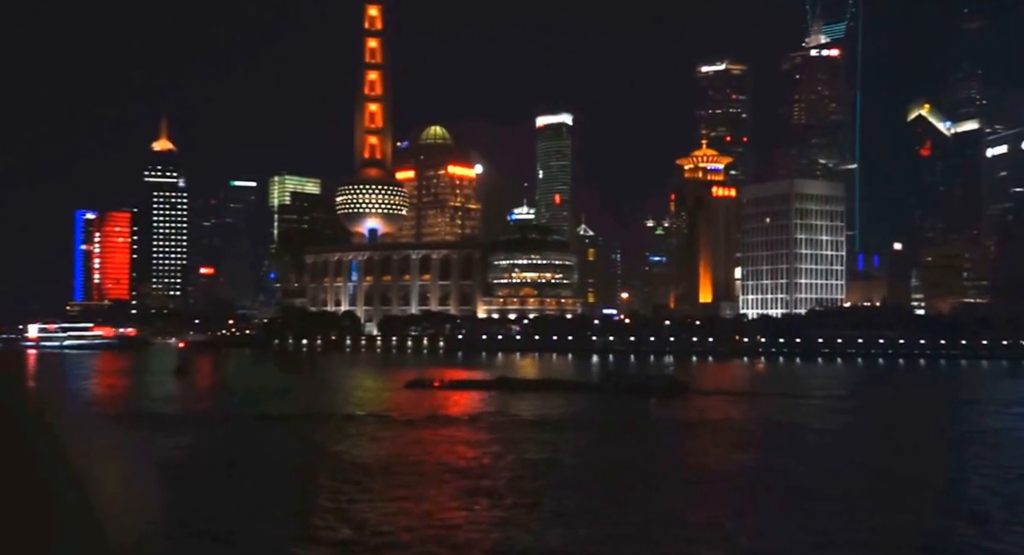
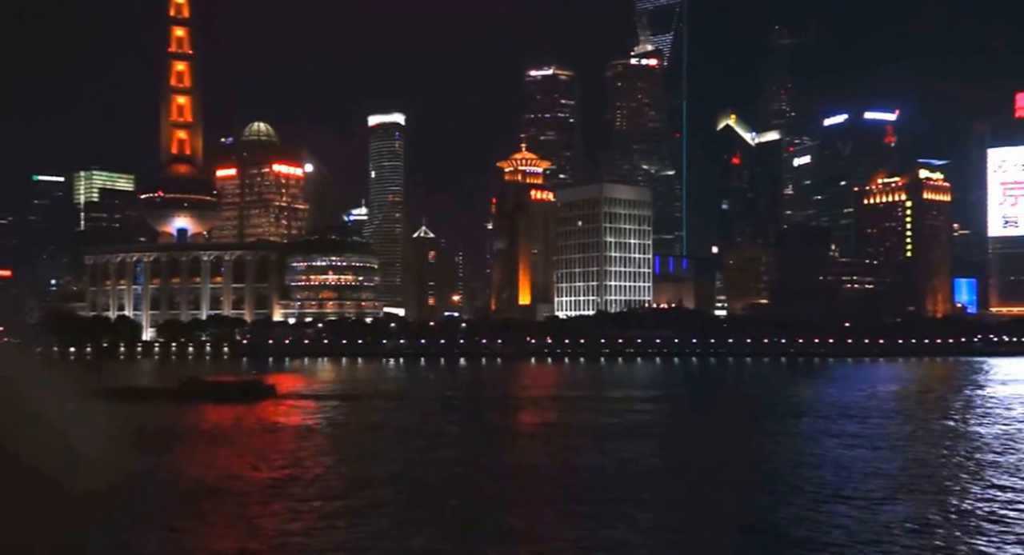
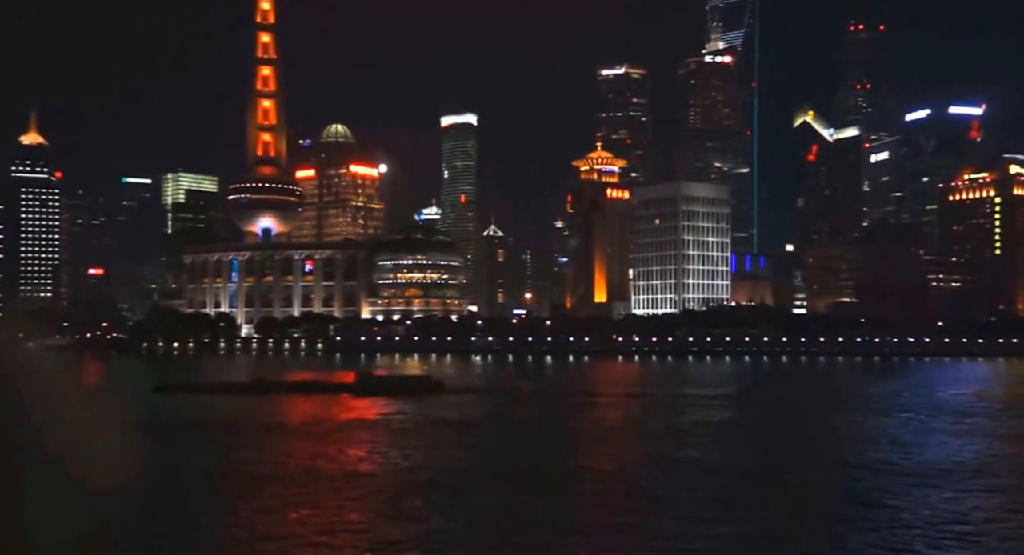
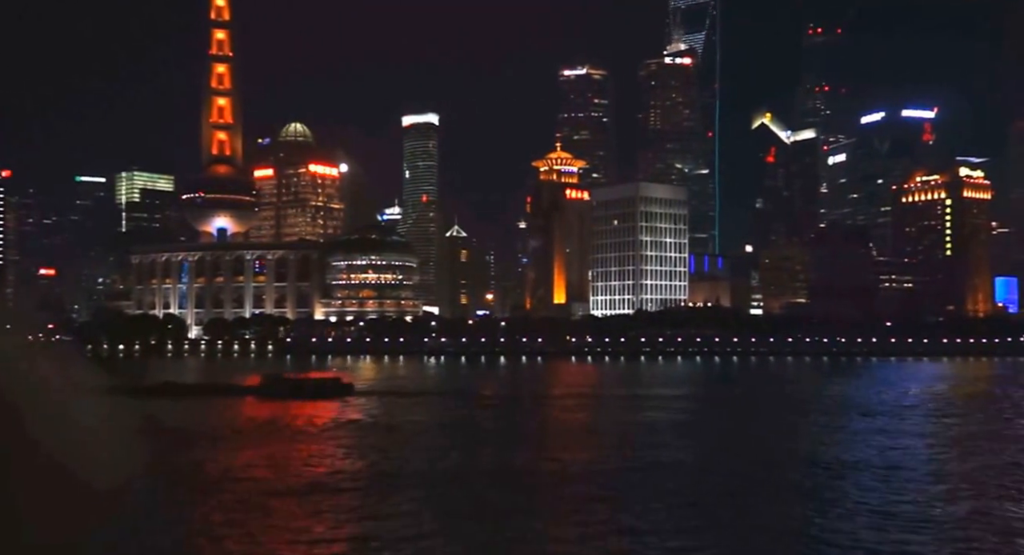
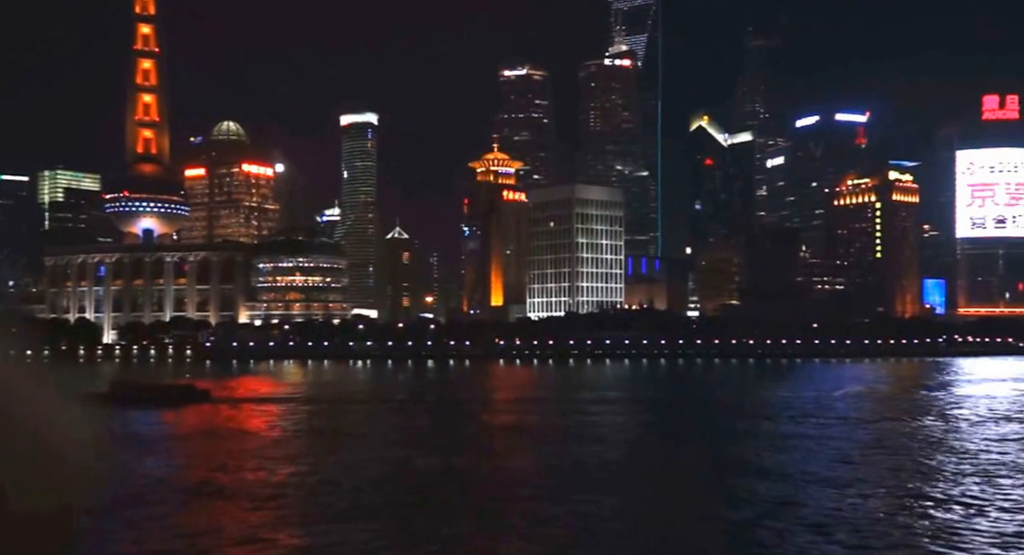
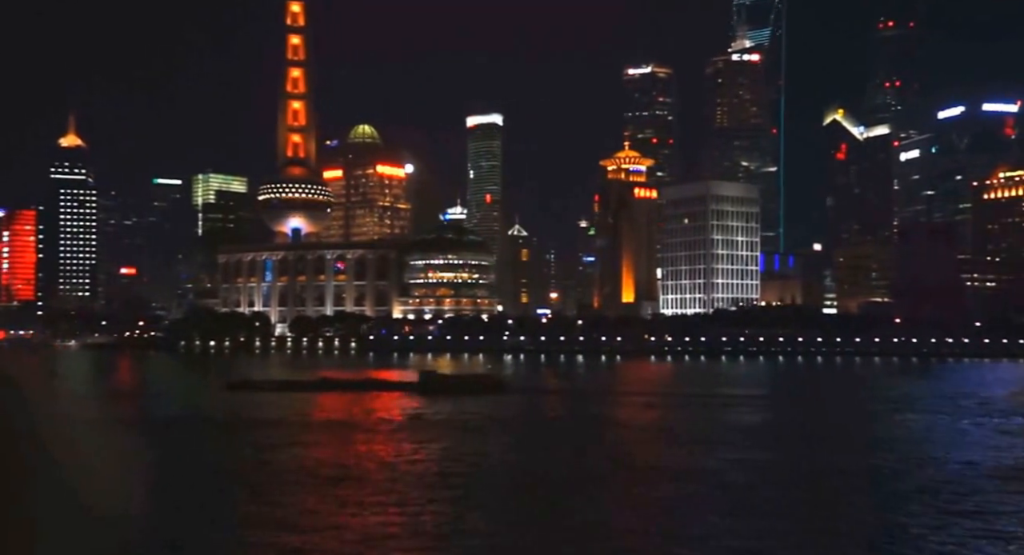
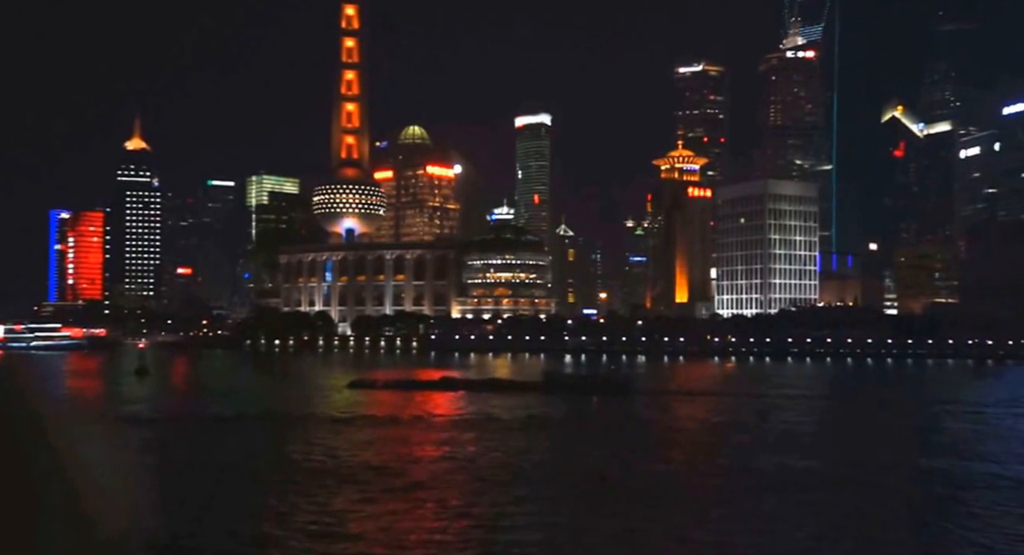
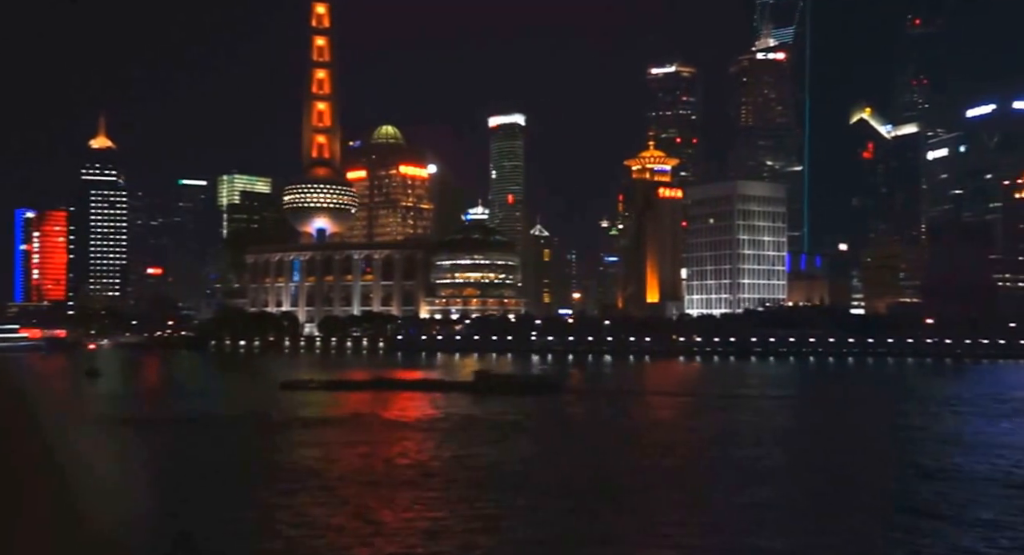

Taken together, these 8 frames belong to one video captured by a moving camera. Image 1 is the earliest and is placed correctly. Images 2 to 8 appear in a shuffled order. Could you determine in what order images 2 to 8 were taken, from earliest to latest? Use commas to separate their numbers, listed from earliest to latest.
7, 8, 6, 3, 4, 2, 5
